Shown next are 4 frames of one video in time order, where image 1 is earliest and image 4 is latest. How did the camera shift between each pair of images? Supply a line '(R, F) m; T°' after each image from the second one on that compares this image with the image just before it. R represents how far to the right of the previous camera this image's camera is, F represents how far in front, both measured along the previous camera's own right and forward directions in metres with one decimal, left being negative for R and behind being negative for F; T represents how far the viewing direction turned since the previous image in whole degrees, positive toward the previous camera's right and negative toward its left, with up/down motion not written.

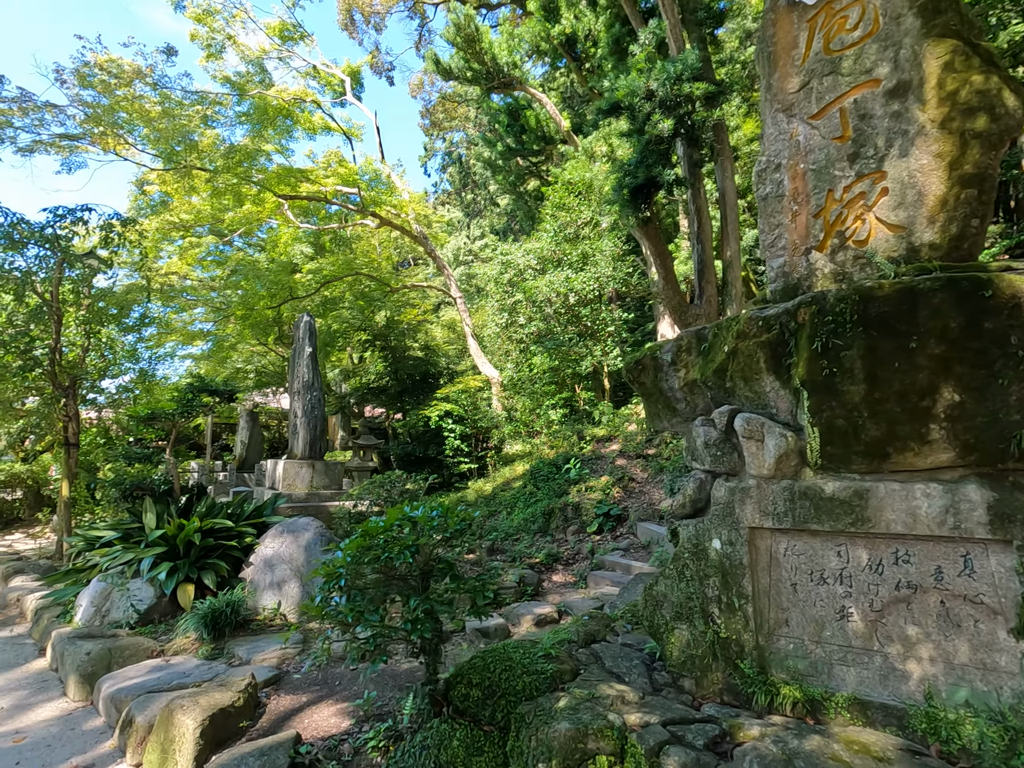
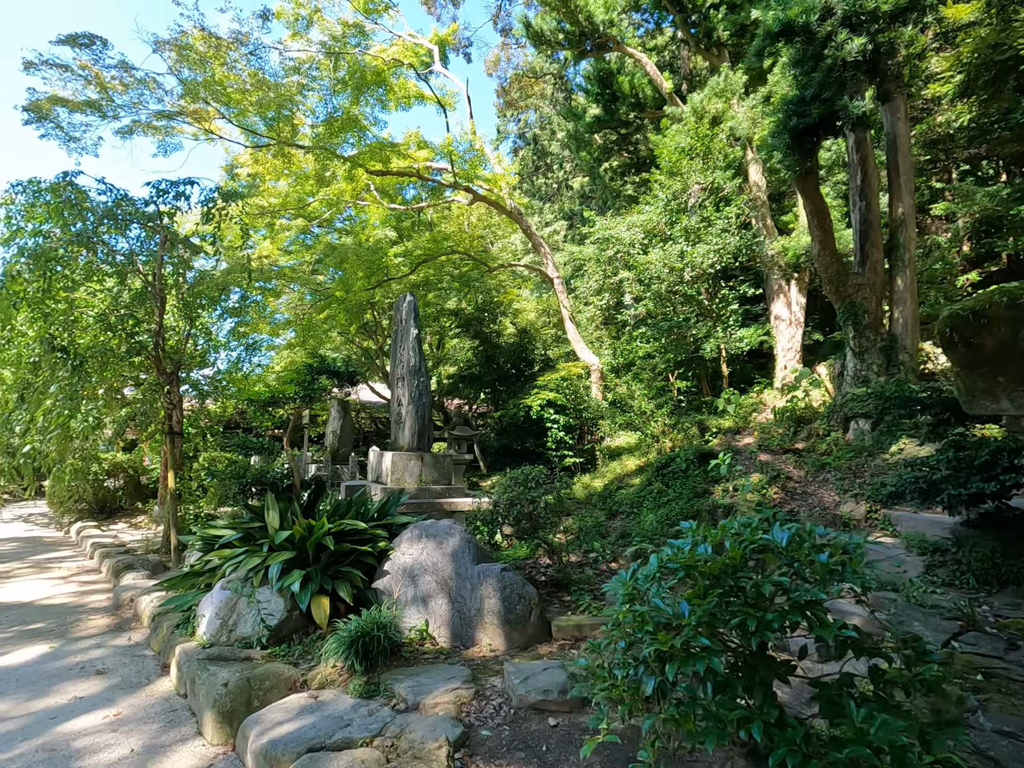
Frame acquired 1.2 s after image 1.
(-0.9, +0.8) m; -6°
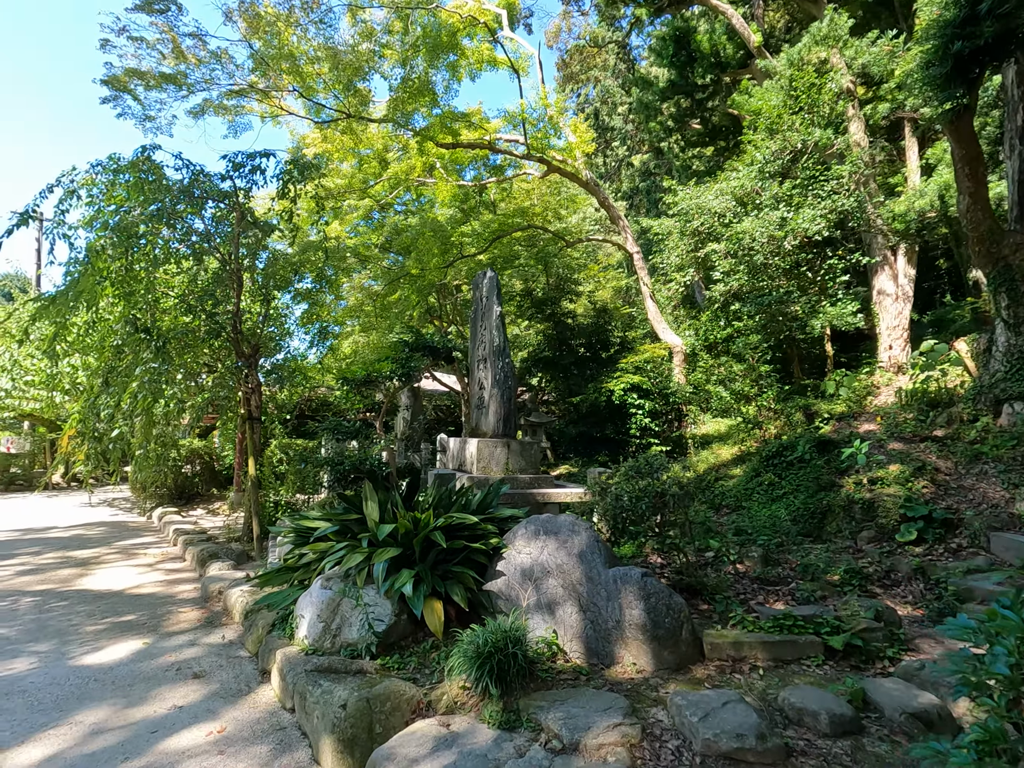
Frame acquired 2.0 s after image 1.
(-0.5, +0.5) m; -5°
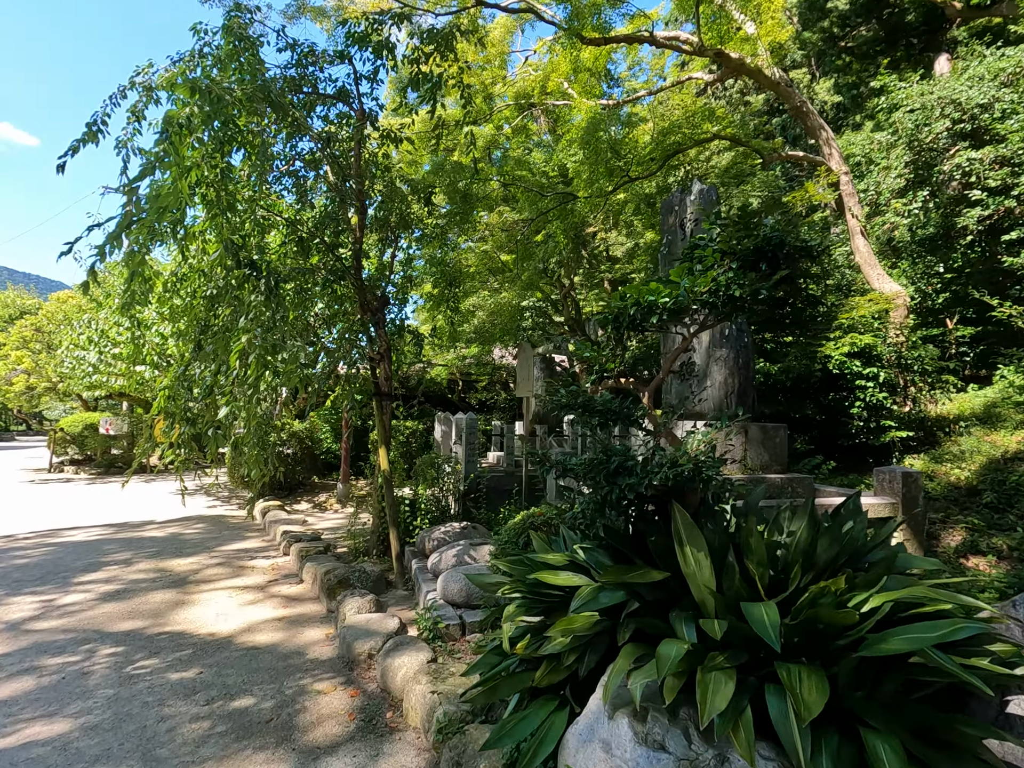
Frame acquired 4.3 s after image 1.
(-1.3, +1.7) m; -7°
